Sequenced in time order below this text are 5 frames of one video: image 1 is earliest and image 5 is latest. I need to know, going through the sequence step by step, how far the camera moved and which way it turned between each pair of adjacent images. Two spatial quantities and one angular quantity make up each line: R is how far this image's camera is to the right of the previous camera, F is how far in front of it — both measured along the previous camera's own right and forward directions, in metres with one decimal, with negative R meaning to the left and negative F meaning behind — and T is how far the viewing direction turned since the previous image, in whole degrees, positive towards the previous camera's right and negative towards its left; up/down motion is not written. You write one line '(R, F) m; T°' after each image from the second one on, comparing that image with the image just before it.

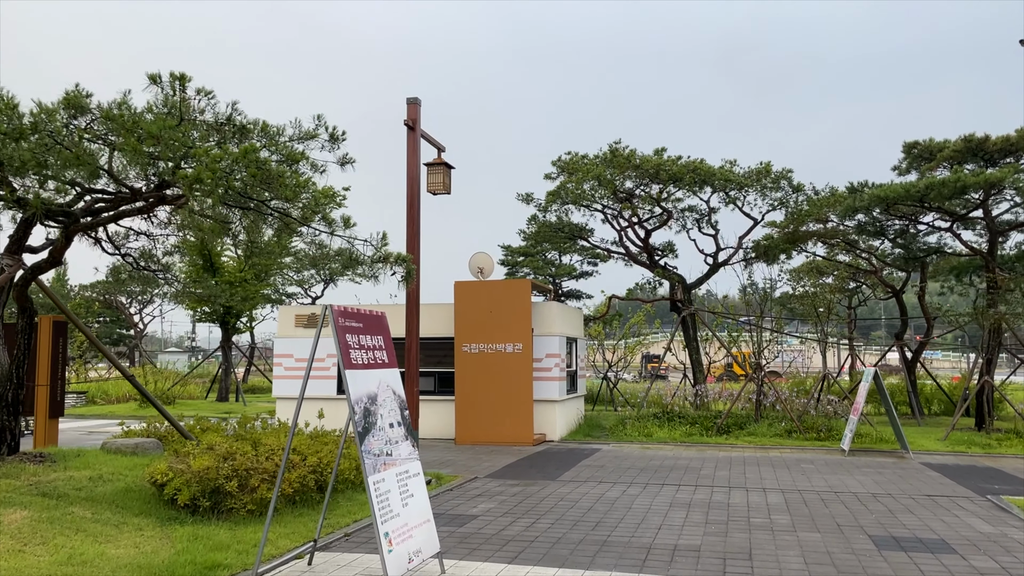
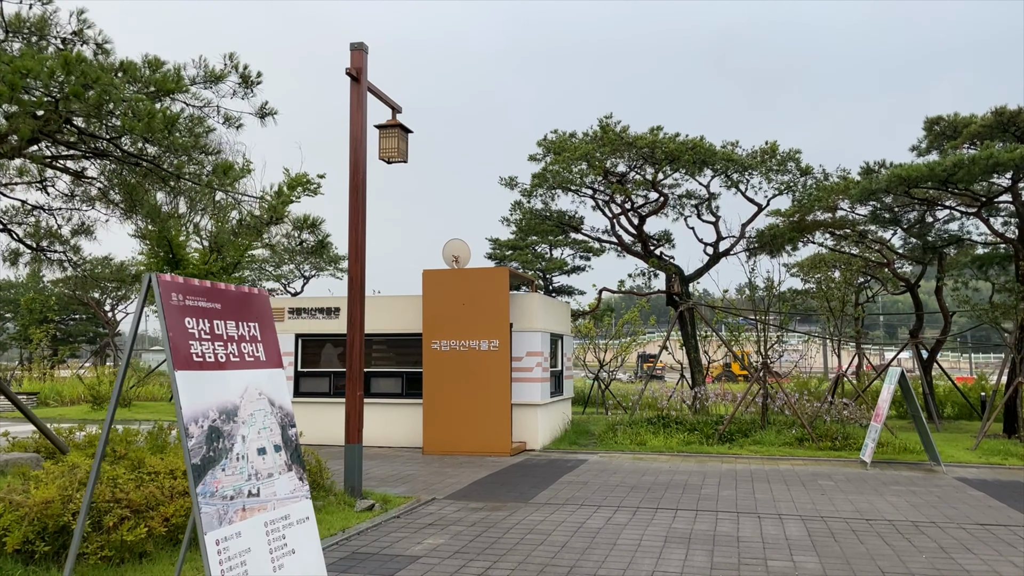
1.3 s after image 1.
(+0.3, +1.5) m; 0°
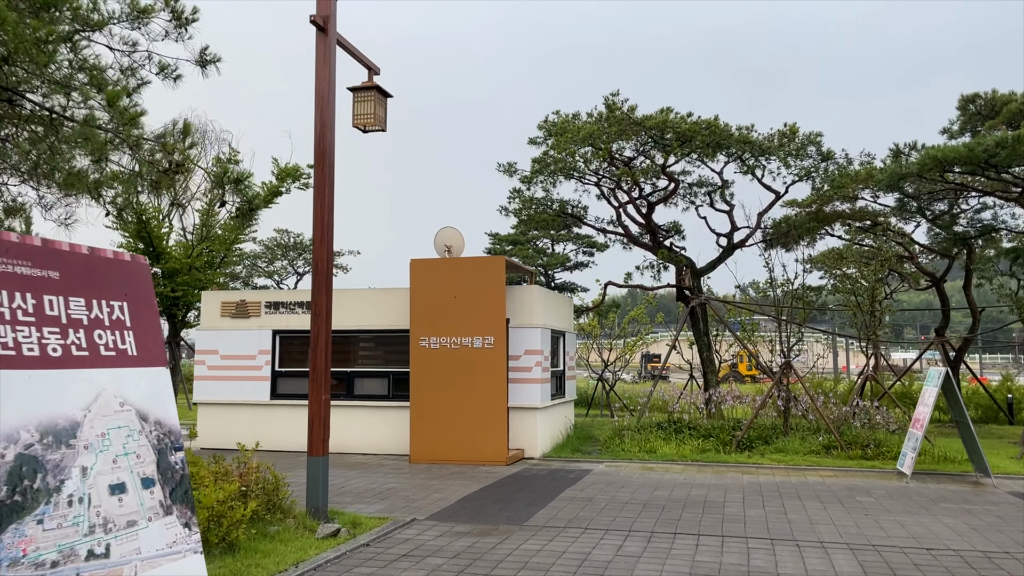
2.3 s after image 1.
(+0.1, +1.1) m; 0°
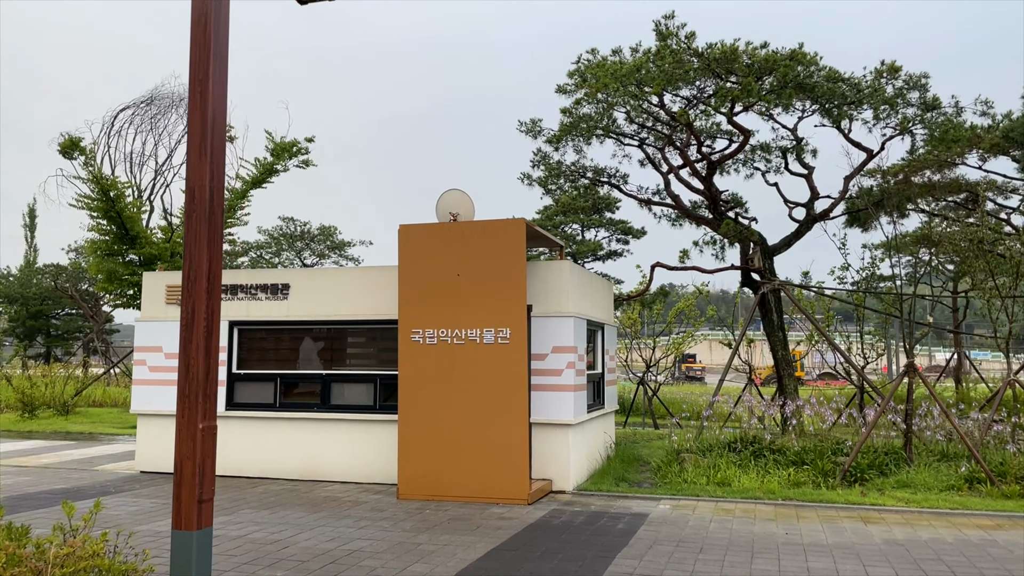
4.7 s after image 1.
(0.0, +2.7) m; -2°
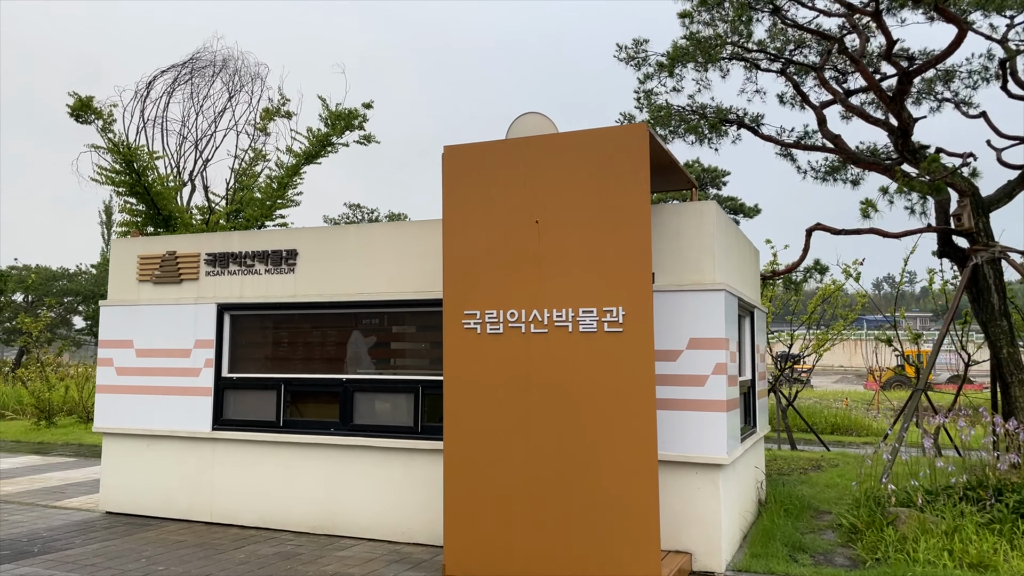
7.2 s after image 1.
(-0.2, +2.9) m; -6°
